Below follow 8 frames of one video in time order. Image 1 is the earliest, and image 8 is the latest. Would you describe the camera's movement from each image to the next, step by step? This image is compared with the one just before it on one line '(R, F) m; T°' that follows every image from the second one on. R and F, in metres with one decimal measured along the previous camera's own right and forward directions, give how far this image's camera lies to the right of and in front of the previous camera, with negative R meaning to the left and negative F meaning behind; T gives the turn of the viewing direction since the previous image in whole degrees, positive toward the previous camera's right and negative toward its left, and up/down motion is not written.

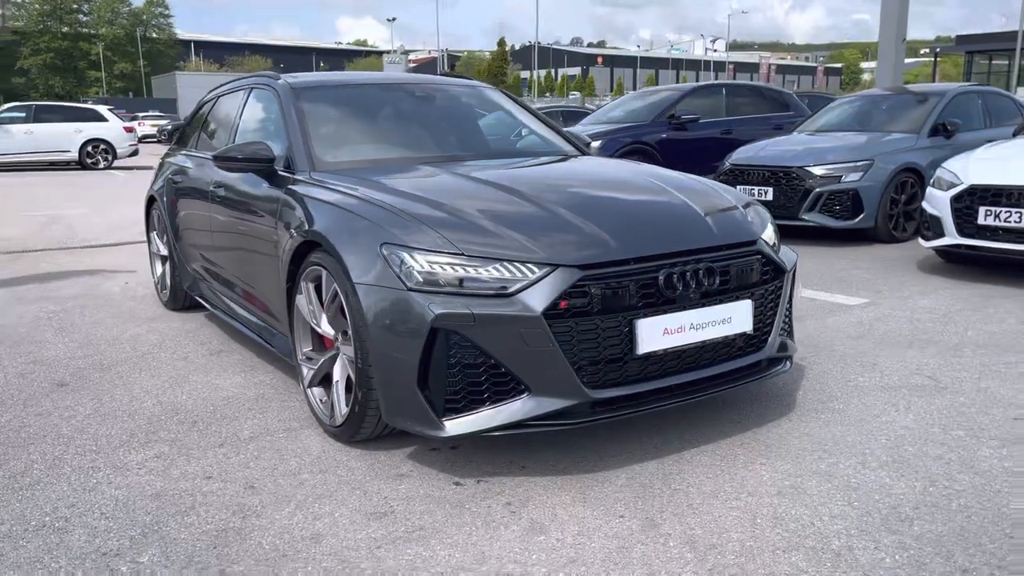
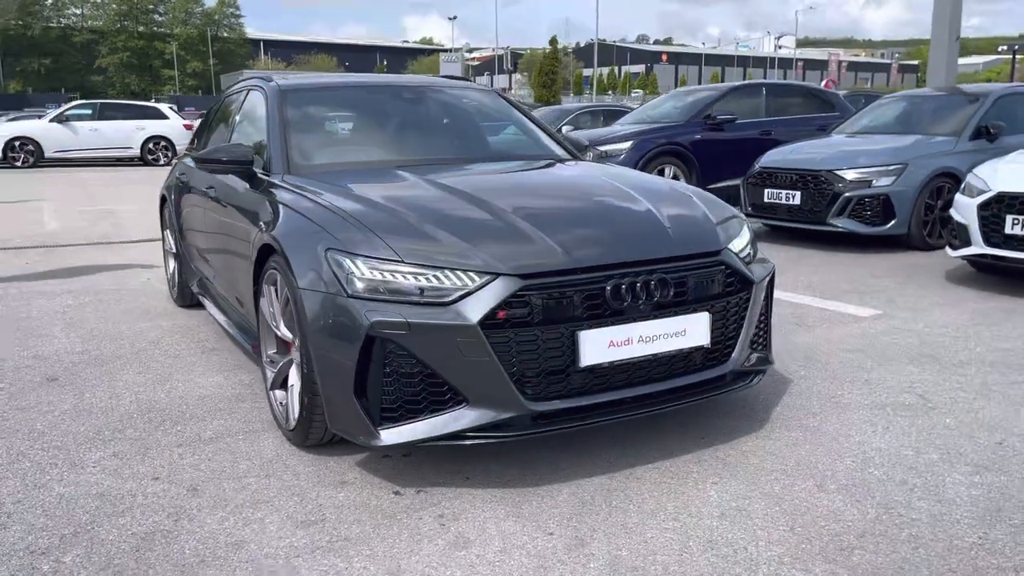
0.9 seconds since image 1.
(+0.4, +0.1) m; -4°
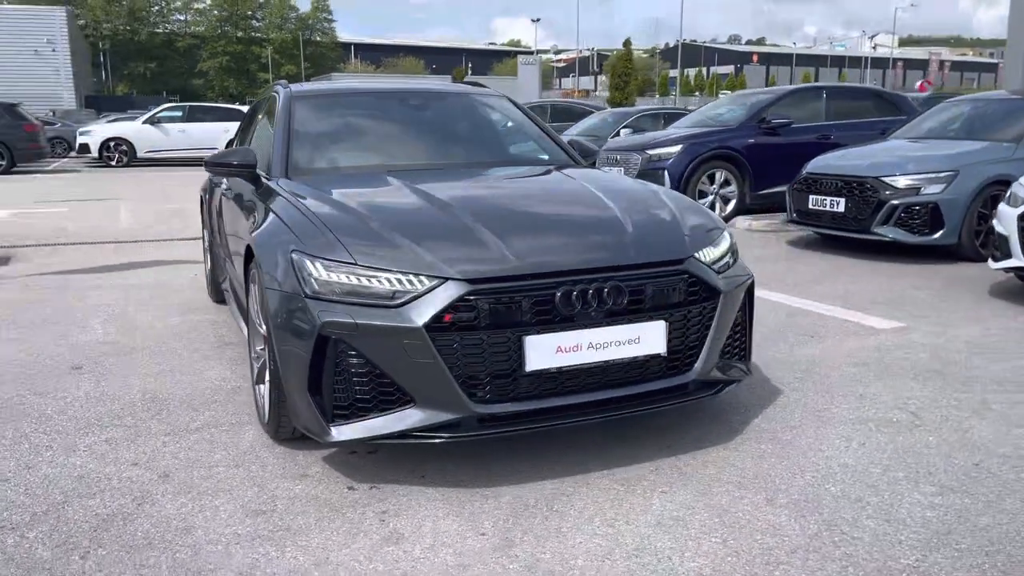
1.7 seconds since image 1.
(+0.5, 0.0) m; -6°
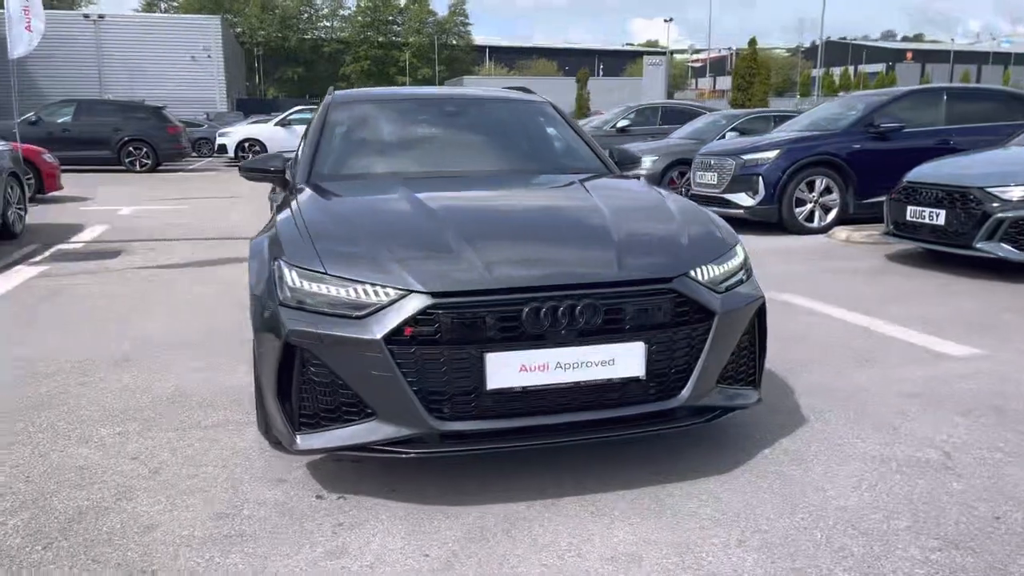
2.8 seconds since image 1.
(+0.6, +0.1) m; -9°
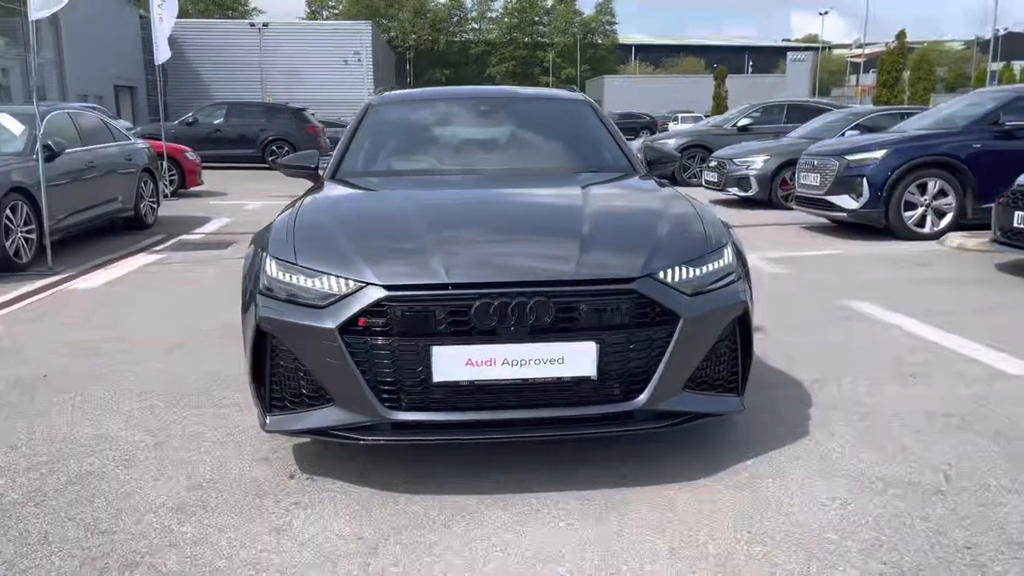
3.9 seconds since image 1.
(+0.7, 0.0) m; -10°
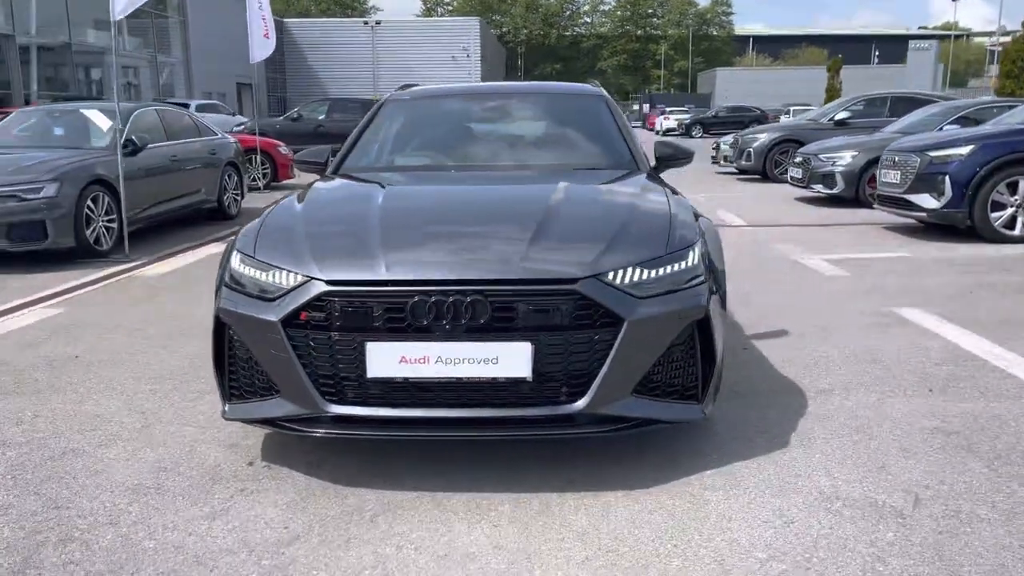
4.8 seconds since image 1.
(+0.6, +0.1) m; -7°
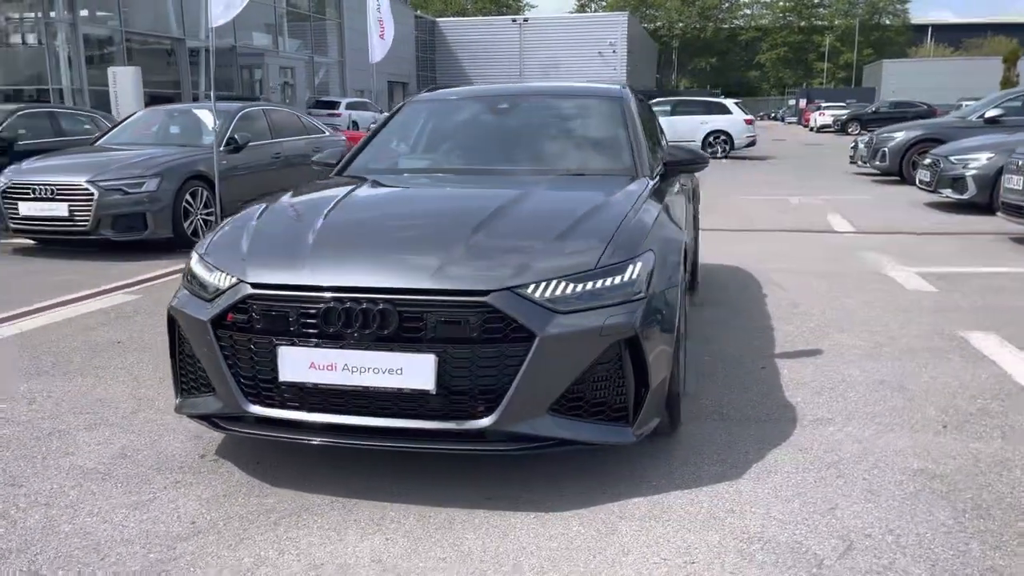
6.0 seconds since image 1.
(+0.8, +0.2) m; -10°
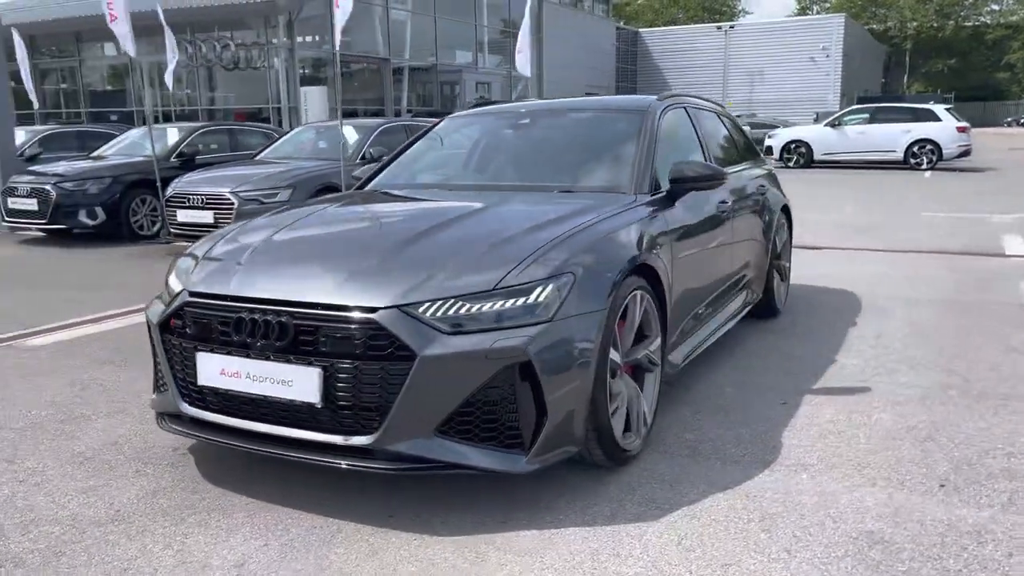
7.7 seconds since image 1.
(+1.1, +0.2) m; -14°
